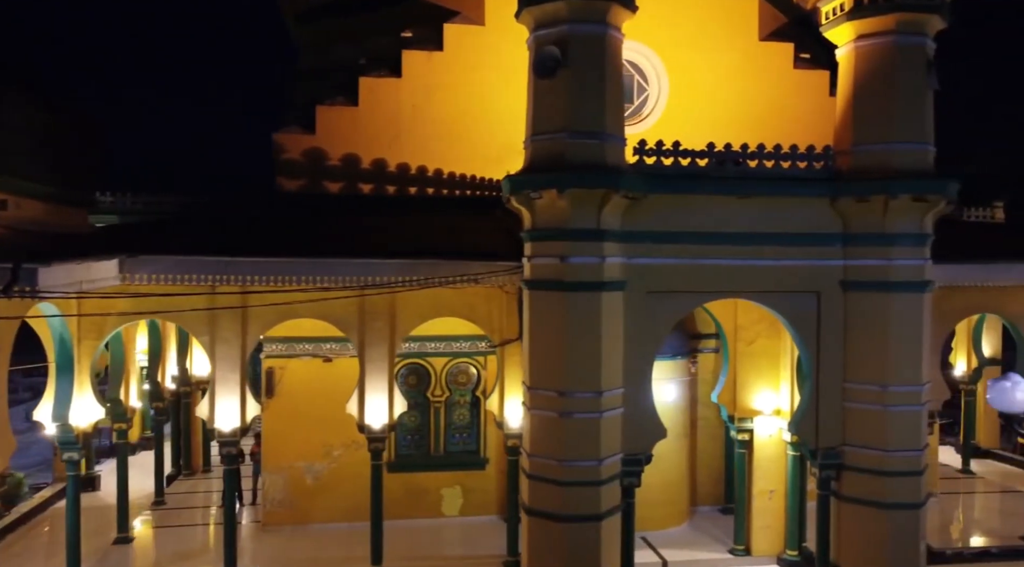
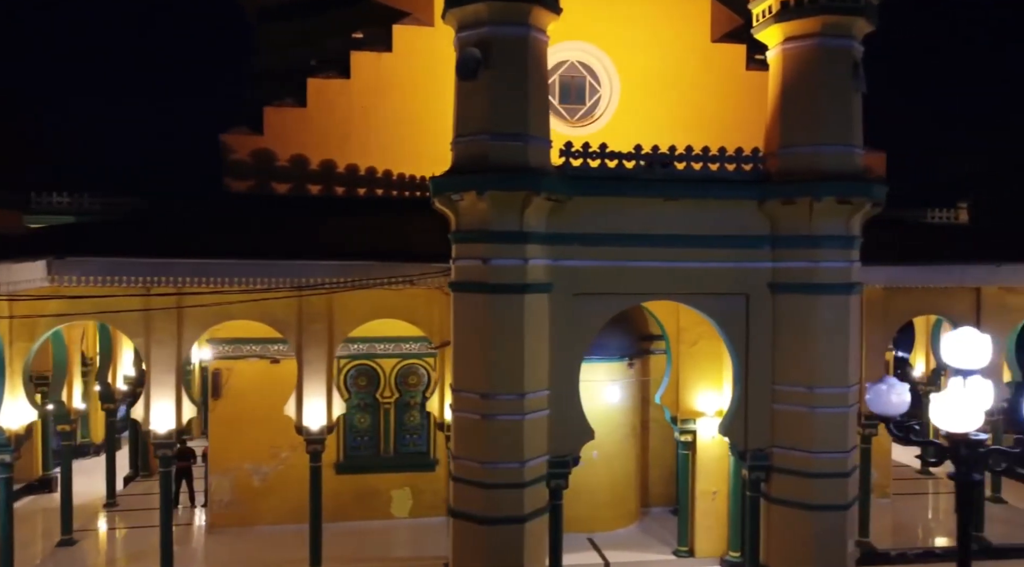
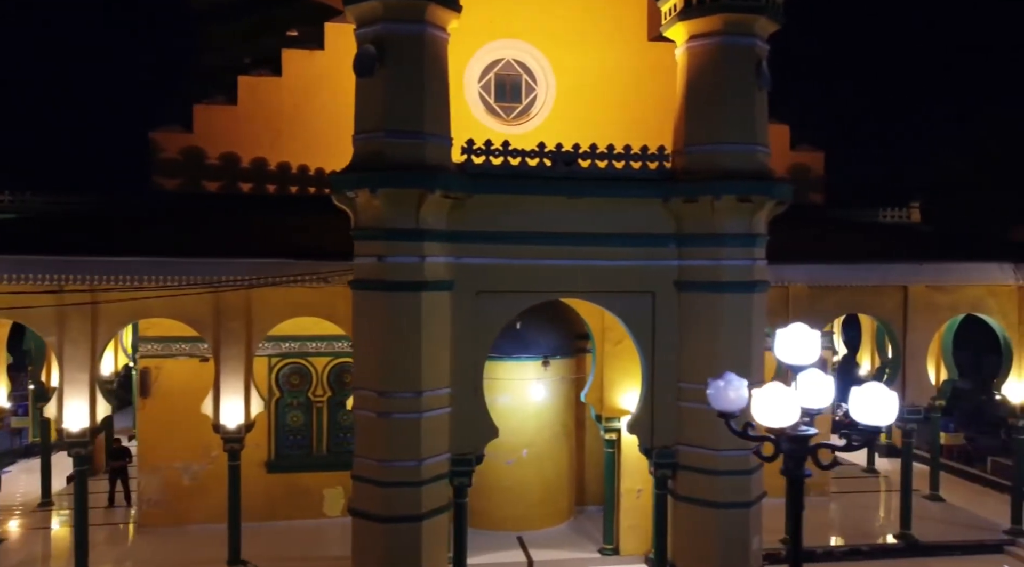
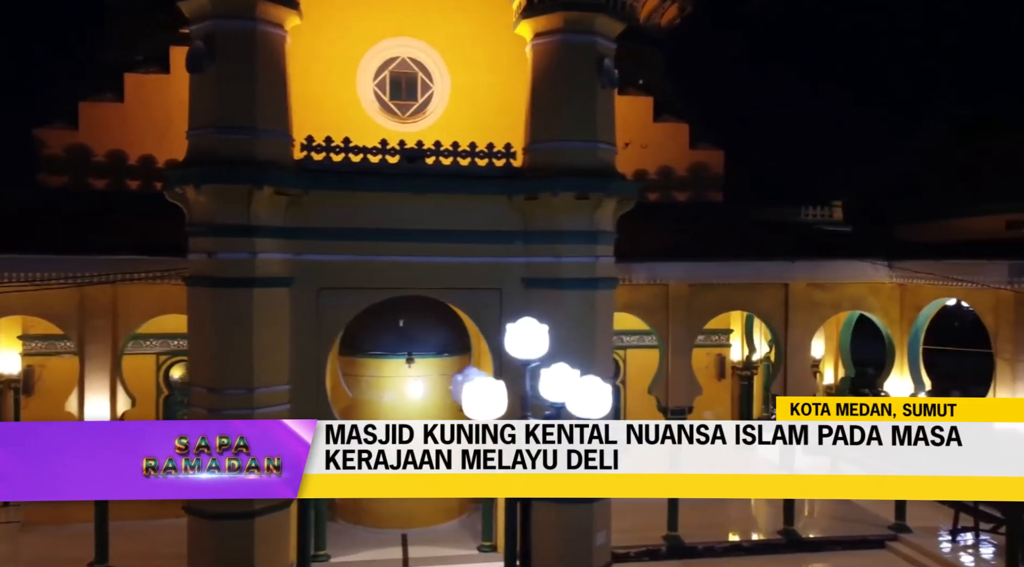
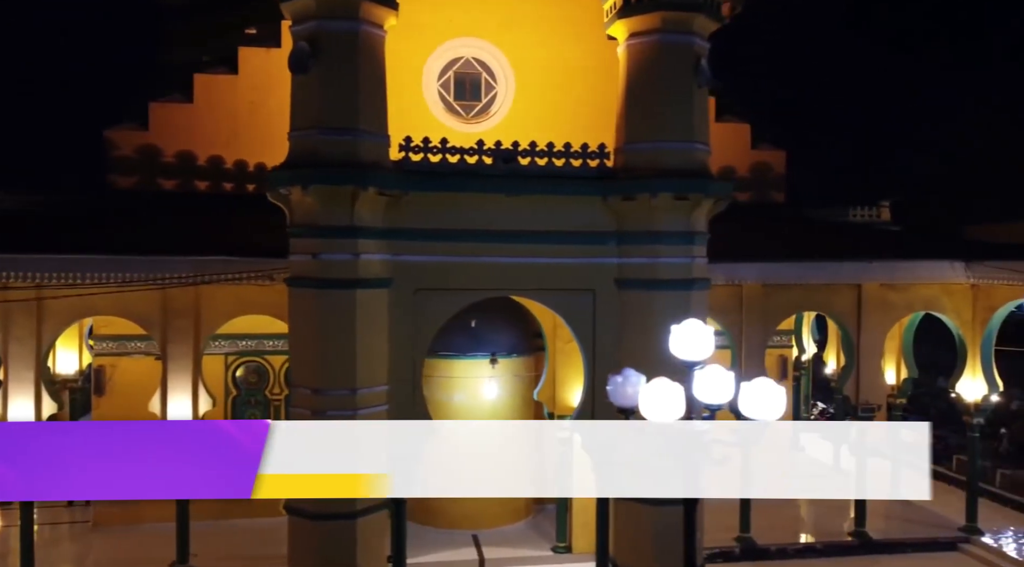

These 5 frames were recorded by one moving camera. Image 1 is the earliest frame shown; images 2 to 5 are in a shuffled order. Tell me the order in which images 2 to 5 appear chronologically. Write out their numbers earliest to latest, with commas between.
2, 3, 5, 4
